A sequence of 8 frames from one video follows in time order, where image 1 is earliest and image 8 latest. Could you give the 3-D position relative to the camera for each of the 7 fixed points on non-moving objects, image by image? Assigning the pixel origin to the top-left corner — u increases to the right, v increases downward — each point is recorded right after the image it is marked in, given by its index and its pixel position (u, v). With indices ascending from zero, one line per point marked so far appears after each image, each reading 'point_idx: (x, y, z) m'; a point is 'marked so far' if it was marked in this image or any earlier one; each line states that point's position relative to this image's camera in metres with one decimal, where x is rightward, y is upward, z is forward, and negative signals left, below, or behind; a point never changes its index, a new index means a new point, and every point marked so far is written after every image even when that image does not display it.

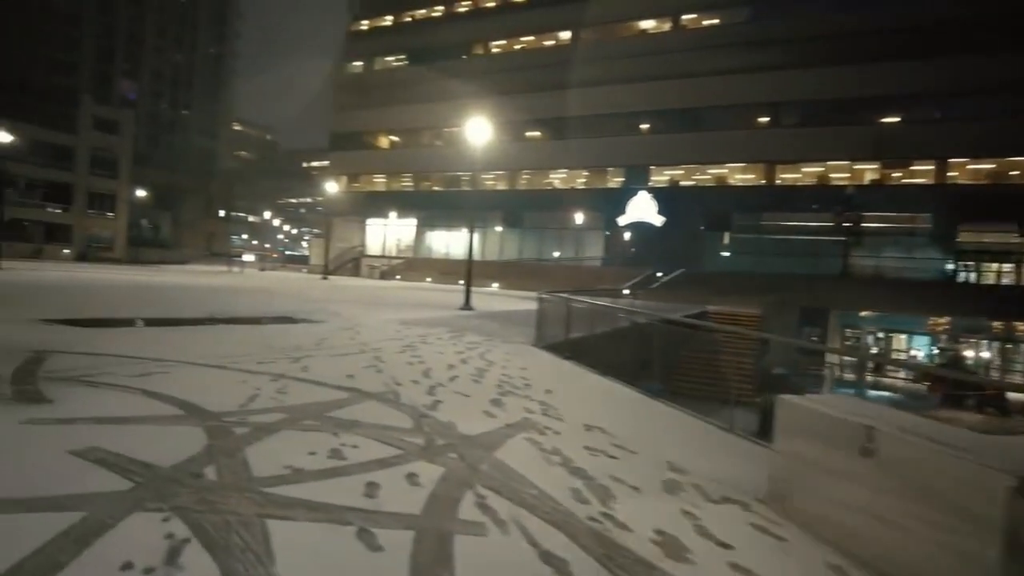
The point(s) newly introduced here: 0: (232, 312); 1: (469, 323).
0: (-7.5, -0.6, +17.3) m
1: (-1.2, -0.9, +17.3) m
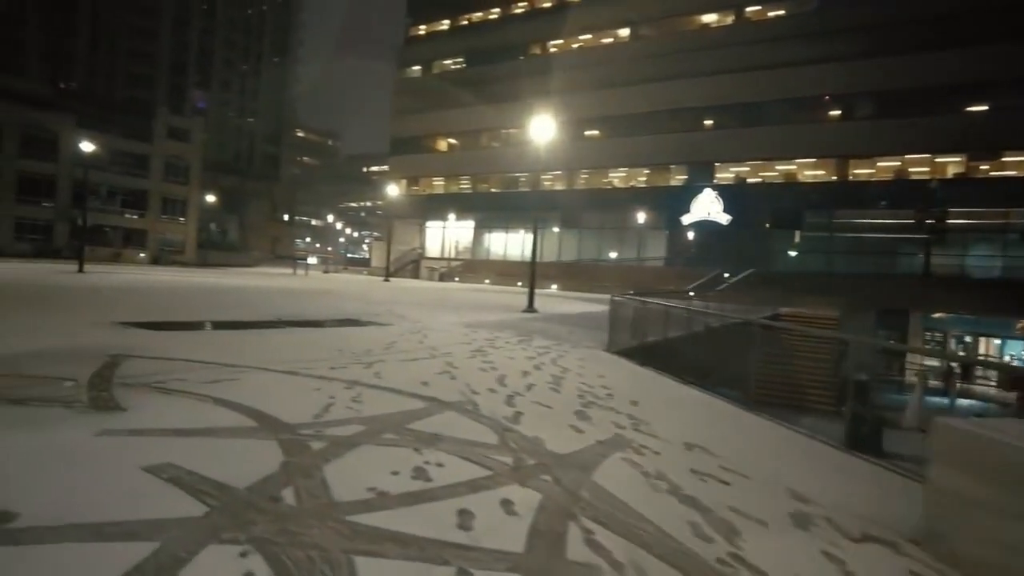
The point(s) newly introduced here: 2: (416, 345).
0: (-5.7, -0.7, +17.3) m
1: (+0.6, -1.0, +16.8) m
2: (-1.7, -1.0, +11.7) m
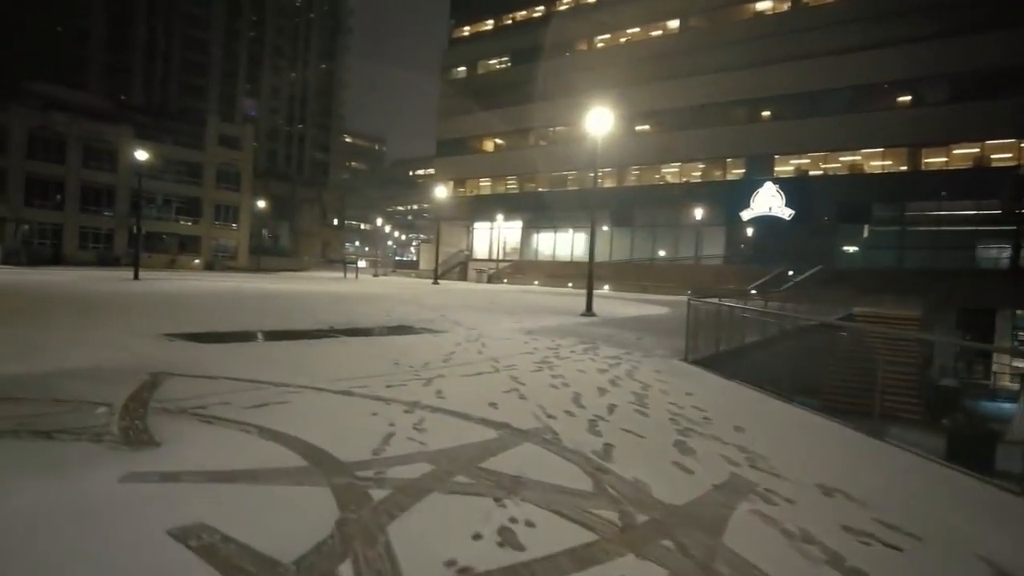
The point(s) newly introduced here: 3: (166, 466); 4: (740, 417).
0: (-4.2, -0.8, +16.6) m
1: (+2.0, -1.1, +15.7) m
2: (-0.6, -1.1, +10.8) m
3: (-2.5, -1.3, +4.7) m
4: (+2.6, -1.5, +7.5) m
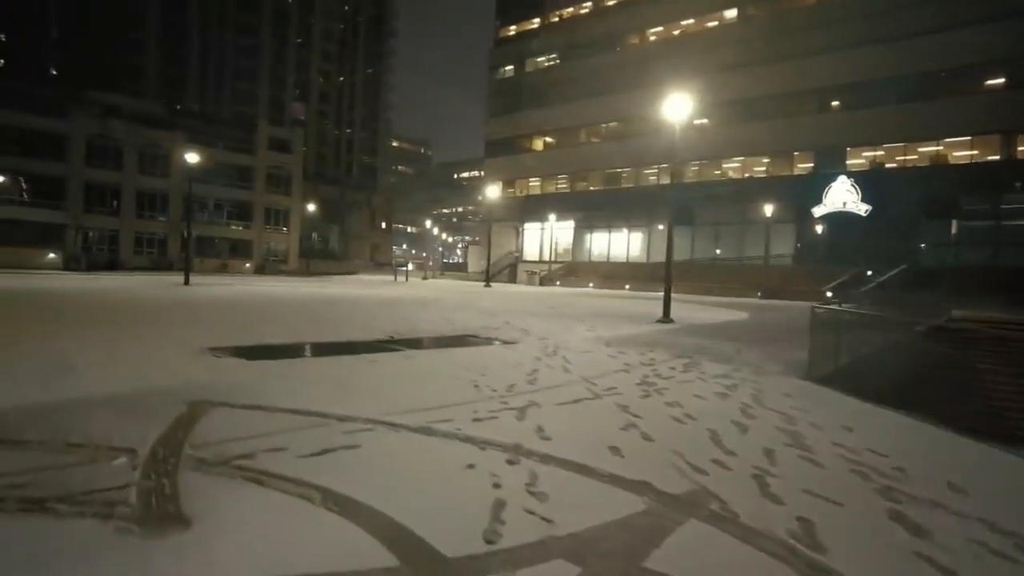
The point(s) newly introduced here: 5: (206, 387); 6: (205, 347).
0: (-2.5, -0.9, +15.2) m
1: (+3.7, -1.1, +13.9) m
2: (+0.7, -1.2, +9.2) m
3: (-1.6, -1.4, +3.3) m
4: (+3.7, -1.5, +5.7) m
5: (-3.5, -1.1, +7.4) m
6: (-5.2, -0.9, +11.0) m
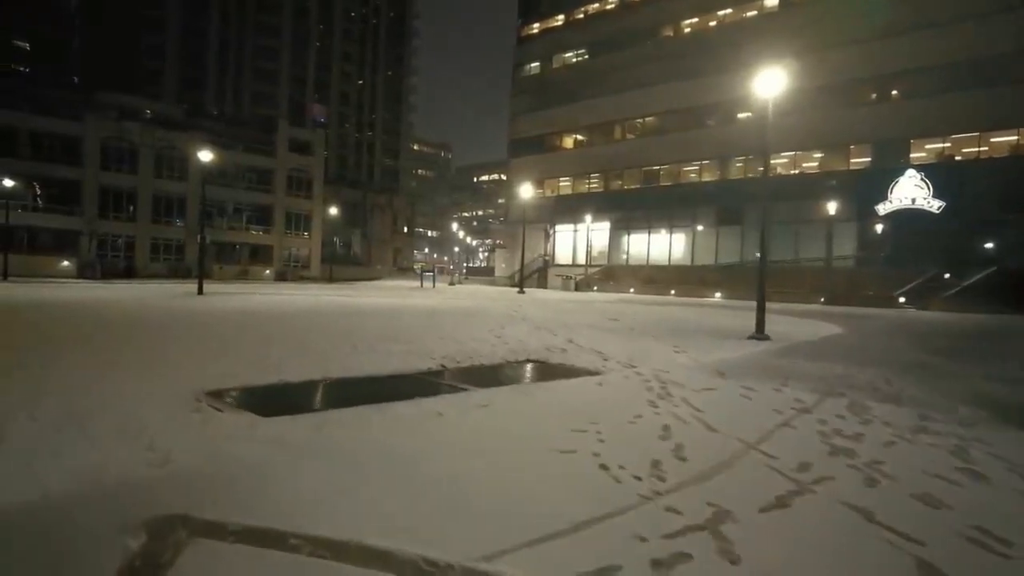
0: (-1.1, -1.2, +12.5) m
1: (+5.0, -1.4, +11.0) m
2: (+1.9, -1.4, +6.3) m
3: (-0.6, -1.6, +0.5) m
4: (+4.8, -1.7, +2.8) m
5: (-2.3, -1.3, +4.7) m
6: (-3.9, -1.2, +8.3) m
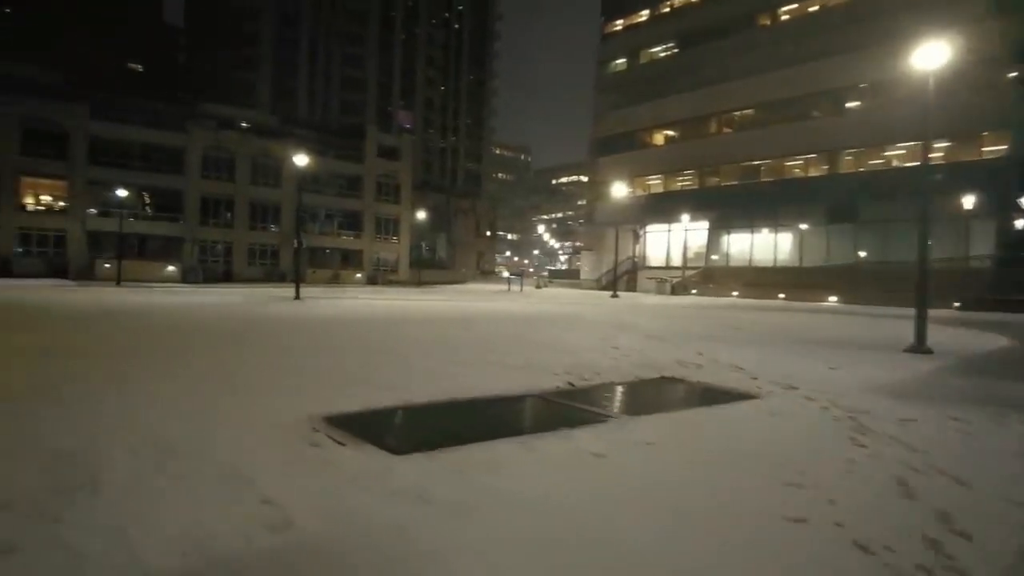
0: (+1.1, -1.3, +11.3) m
1: (+7.0, -1.4, +9.0) m
2: (+3.3, -1.5, +4.8) m
3: (+0.2, -1.6, -0.7) m
4: (+5.8, -1.8, +0.9) m
5: (-1.1, -1.4, +3.6) m
6: (-2.2, -1.3, +7.4) m
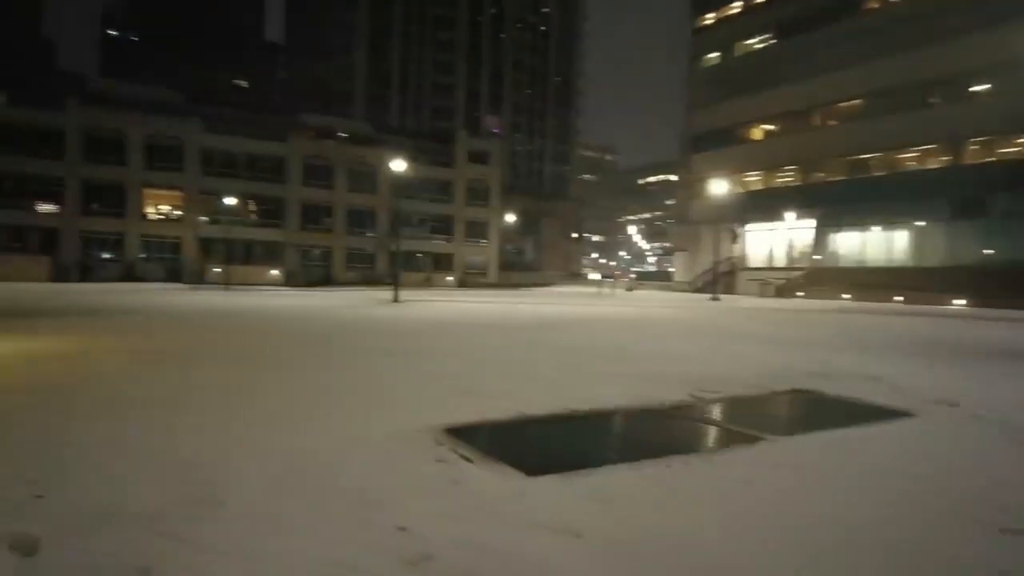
0: (+2.9, -1.4, +10.5) m
1: (+8.5, -1.5, +7.5) m
2: (+4.3, -1.5, +3.8) m
3: (+0.5, -1.7, -1.3) m
4: (+6.3, -1.8, -0.4) m
5: (-0.2, -1.4, +3.2) m
6: (-0.9, -1.3, +7.1) m
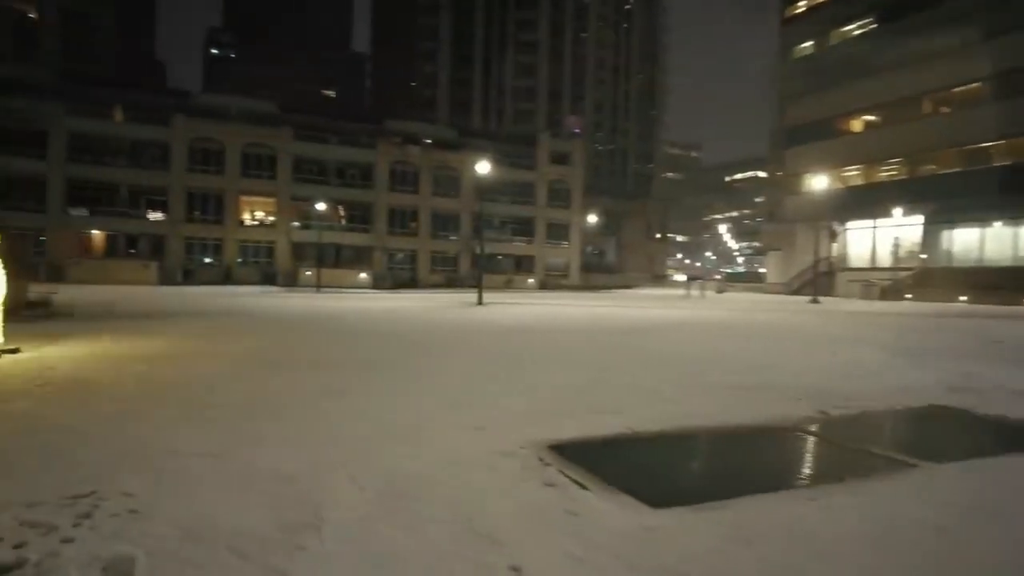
0: (+4.4, -1.4, +9.5) m
1: (+9.5, -1.5, +5.9) m
2: (+4.9, -1.5, +2.7) m
3: (+0.5, -1.7, -1.8) m
4: (+6.4, -1.8, -1.7) m
5: (+0.3, -1.5, +2.7) m
6: (+0.2, -1.3, +6.7) m
